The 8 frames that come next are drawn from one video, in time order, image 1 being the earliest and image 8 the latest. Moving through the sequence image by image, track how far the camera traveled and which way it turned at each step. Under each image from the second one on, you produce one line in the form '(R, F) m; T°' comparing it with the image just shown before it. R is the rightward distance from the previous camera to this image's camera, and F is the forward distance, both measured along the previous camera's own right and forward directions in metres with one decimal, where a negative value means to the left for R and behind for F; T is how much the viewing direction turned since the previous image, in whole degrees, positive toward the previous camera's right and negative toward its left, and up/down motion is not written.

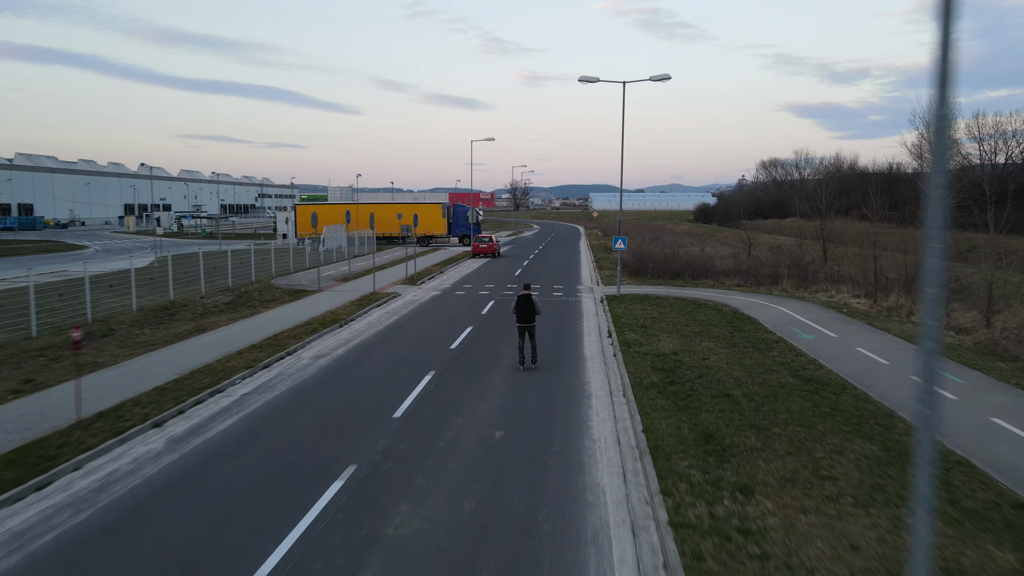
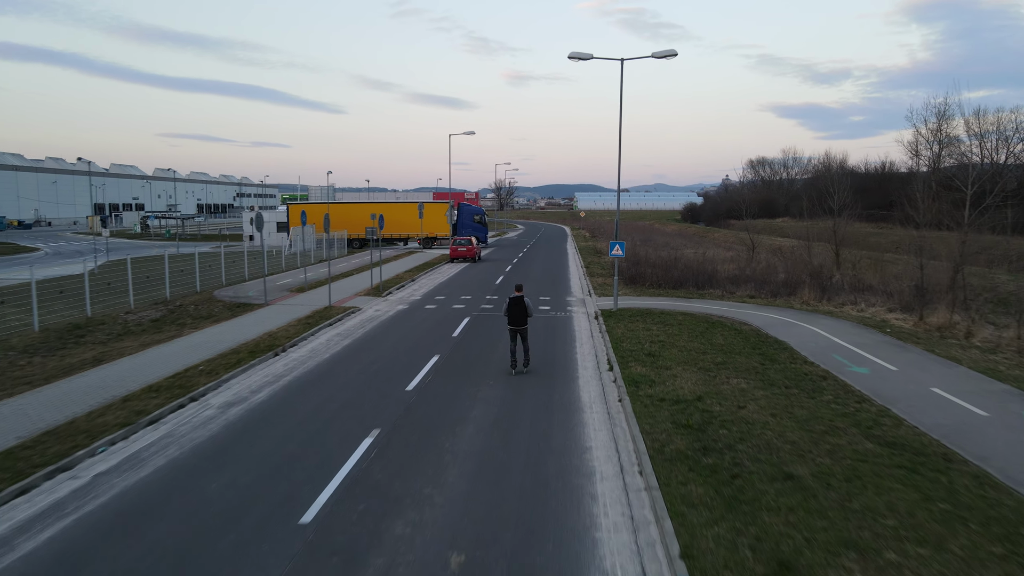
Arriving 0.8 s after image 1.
(+0.2, +3.3) m; +1°
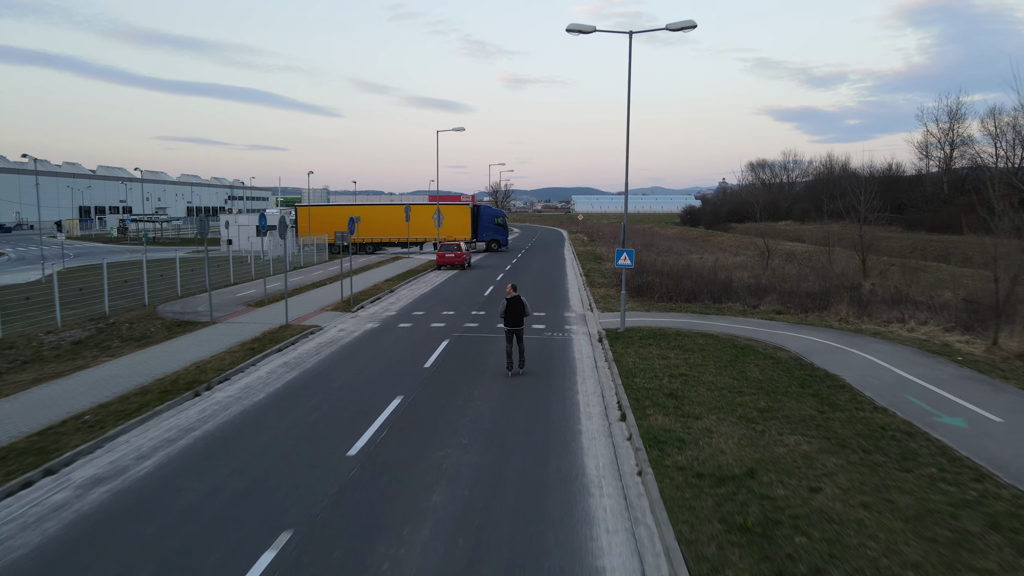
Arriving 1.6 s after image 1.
(+0.2, +2.9) m; 0°
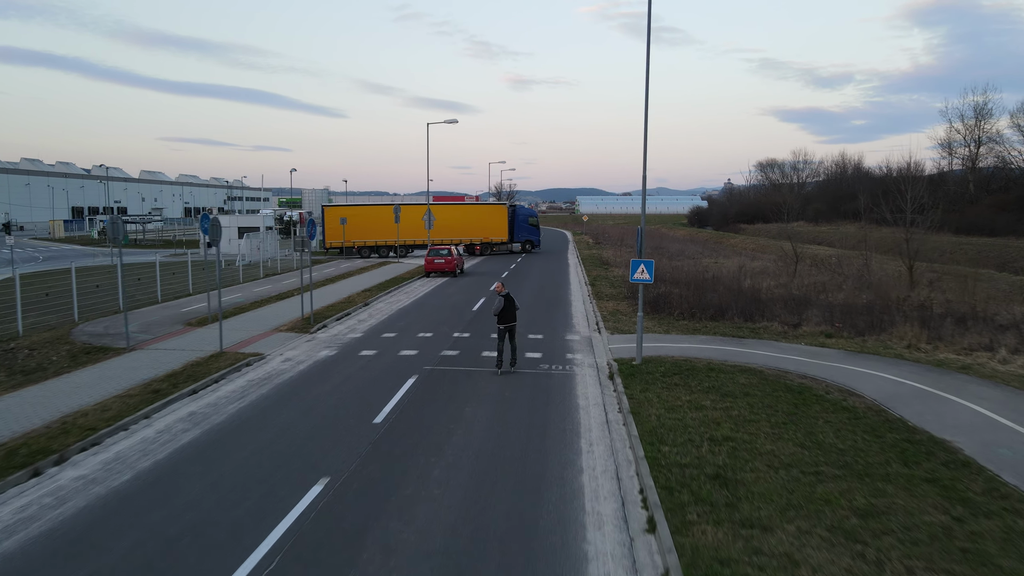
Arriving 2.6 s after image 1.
(+0.3, +3.4) m; 0°
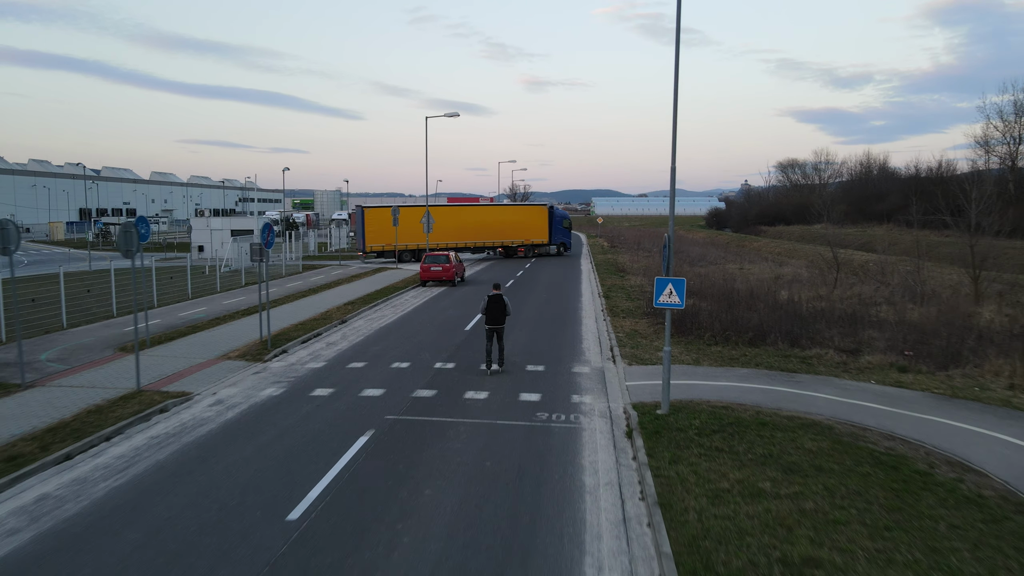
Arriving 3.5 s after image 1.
(+0.4, +2.9) m; -1°
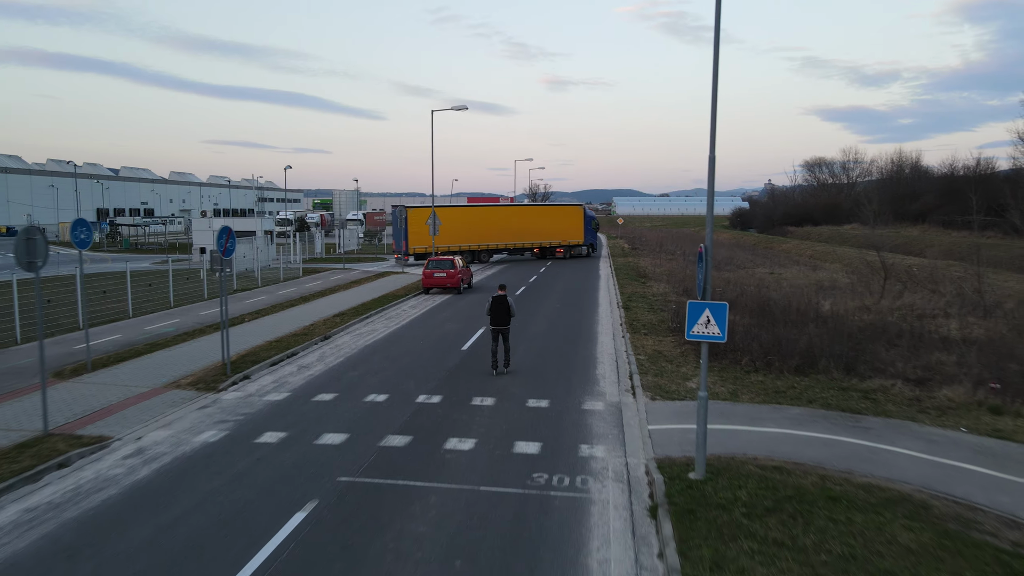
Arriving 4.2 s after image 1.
(+0.3, +2.2) m; -2°
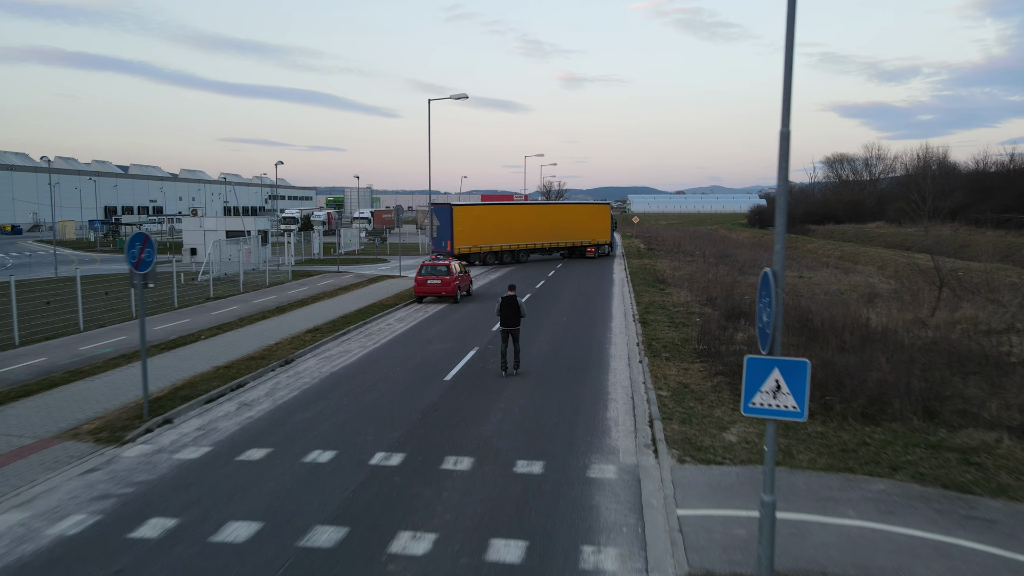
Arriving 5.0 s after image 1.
(+0.3, +2.6) m; -1°
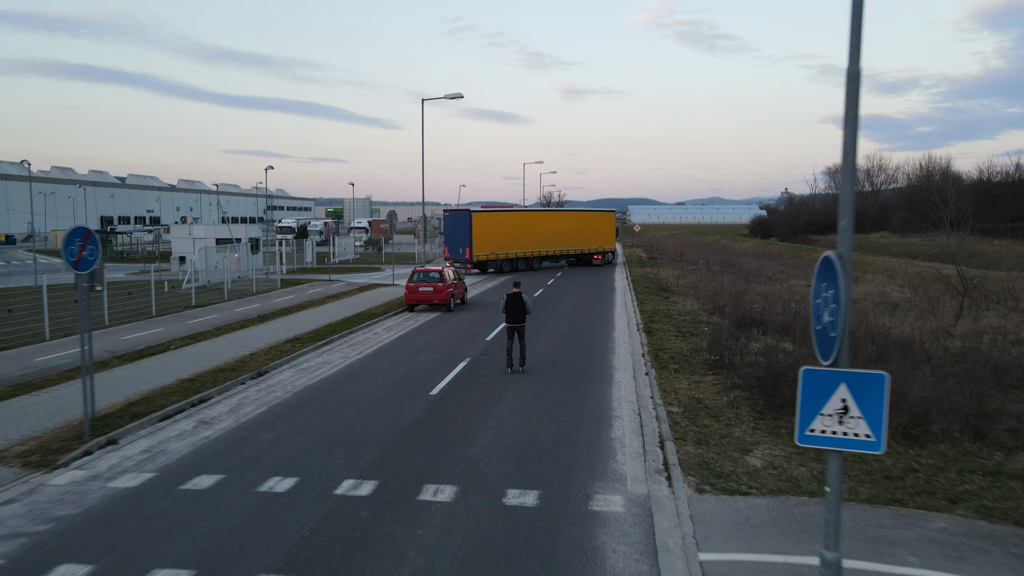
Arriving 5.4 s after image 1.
(+0.1, +1.1) m; 0°
